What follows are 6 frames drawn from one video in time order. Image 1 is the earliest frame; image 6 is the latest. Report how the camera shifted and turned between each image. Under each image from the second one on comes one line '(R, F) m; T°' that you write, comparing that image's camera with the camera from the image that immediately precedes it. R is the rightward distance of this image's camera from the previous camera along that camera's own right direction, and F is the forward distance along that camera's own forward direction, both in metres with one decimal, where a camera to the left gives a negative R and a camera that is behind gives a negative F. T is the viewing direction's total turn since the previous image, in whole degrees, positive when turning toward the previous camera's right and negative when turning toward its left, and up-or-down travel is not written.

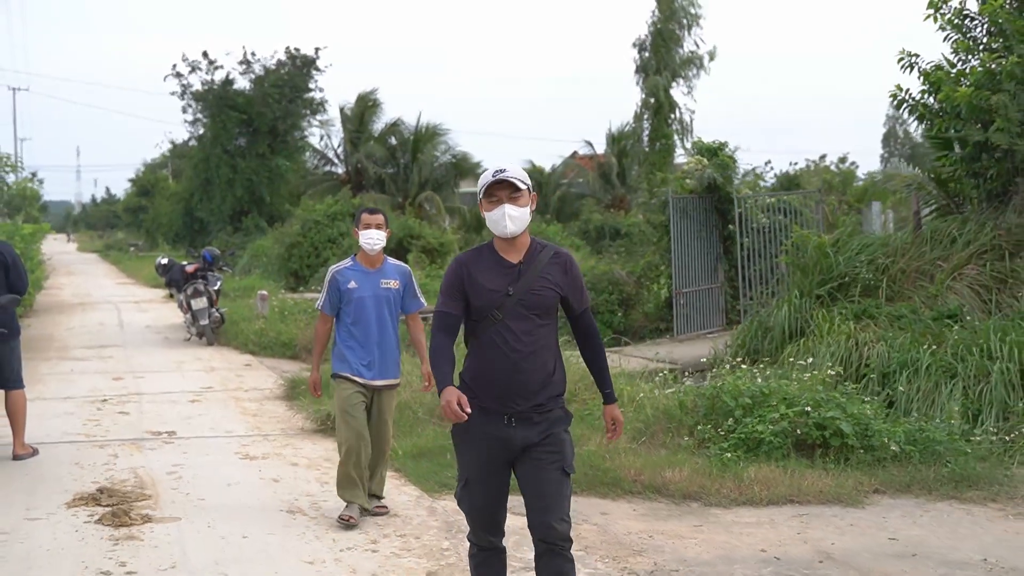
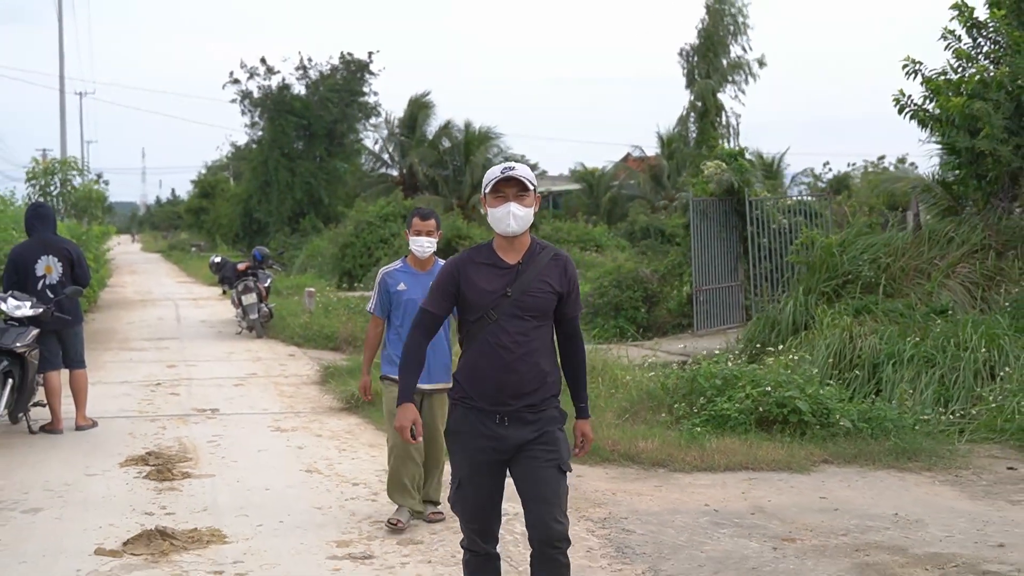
(+0.3, -0.8) m; -2°
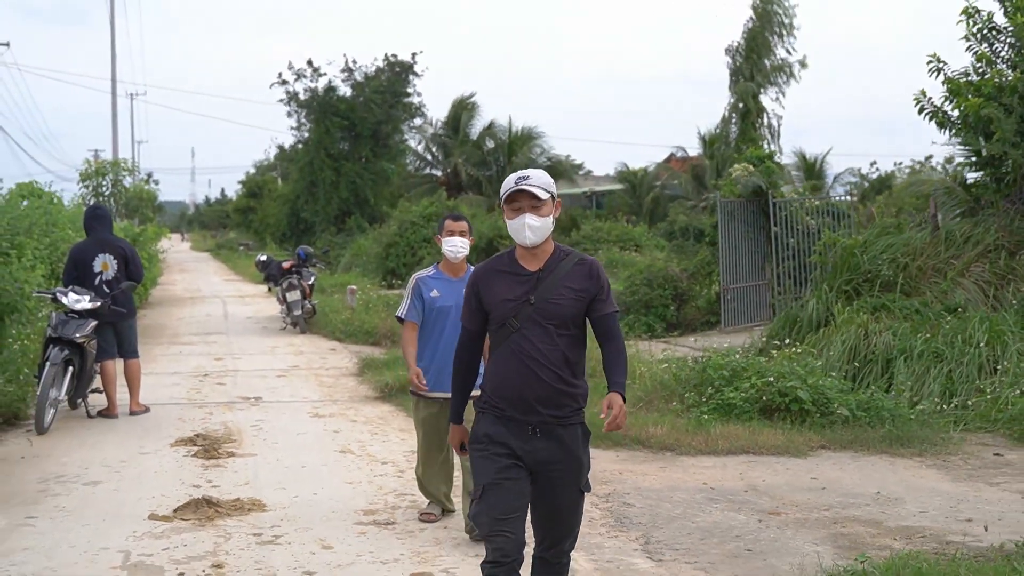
(+0.1, -0.5) m; -2°
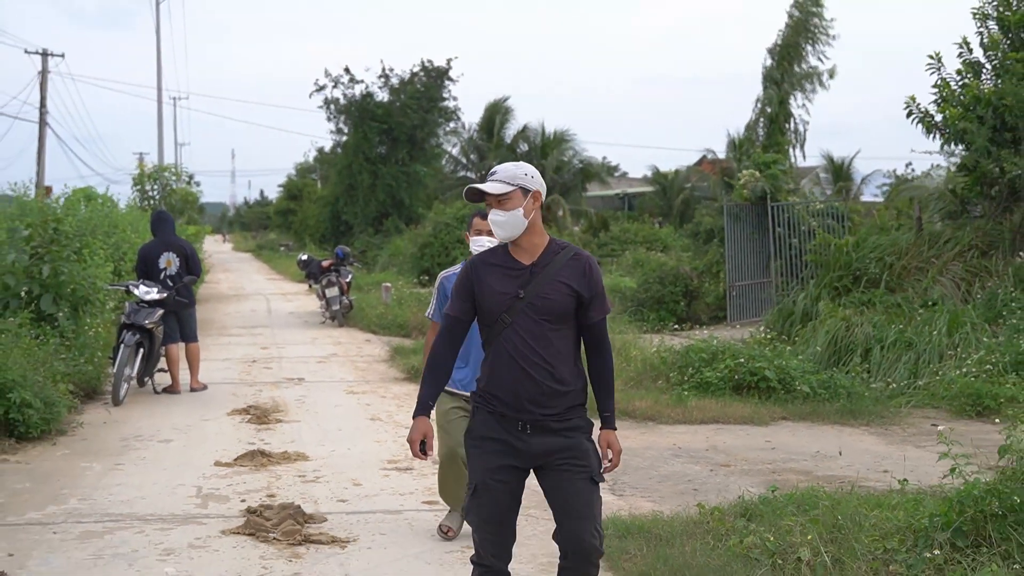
(+0.2, -1.2) m; -2°
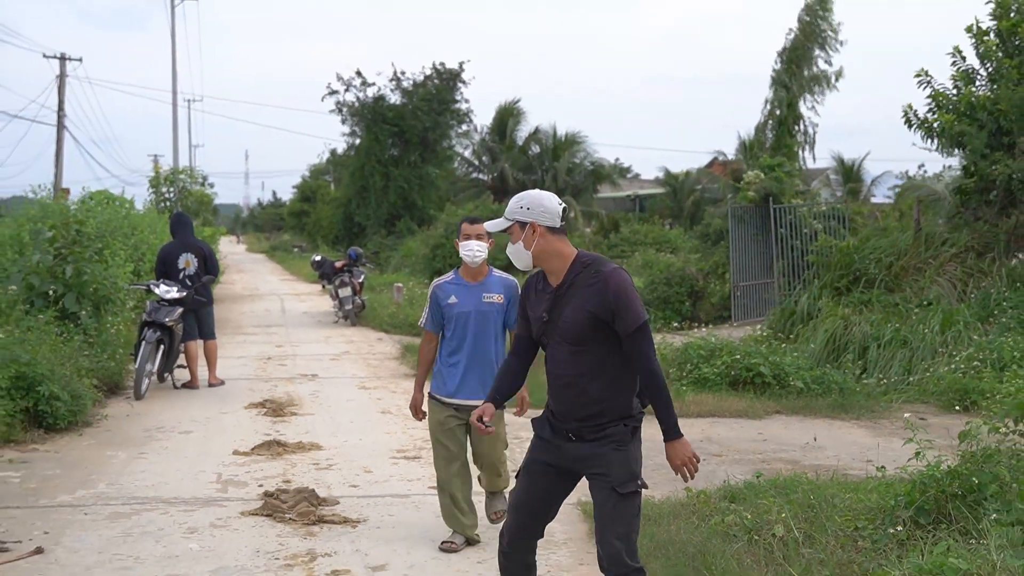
(0.0, -0.4) m; -1°
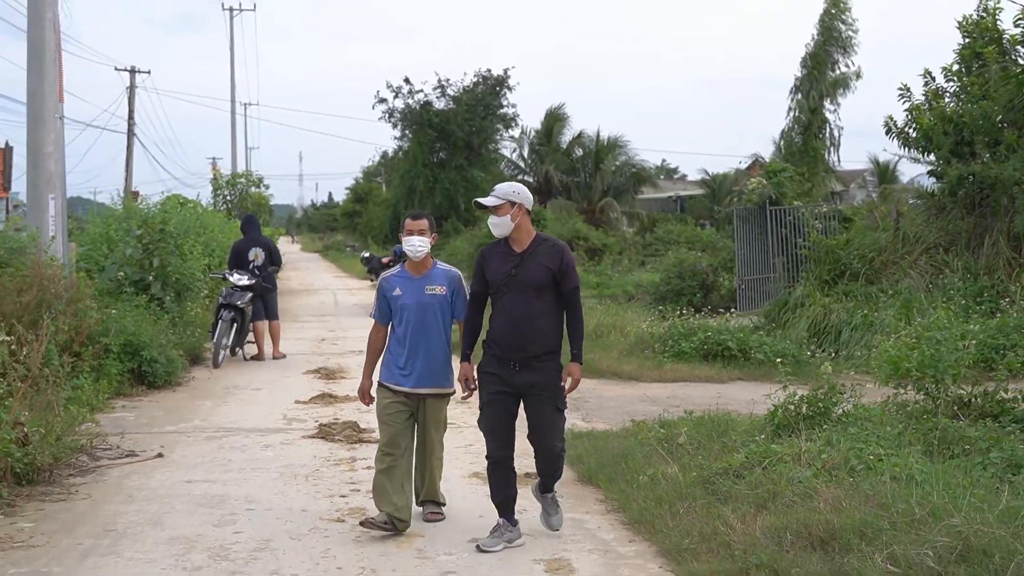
(+0.3, -1.8) m; -2°
